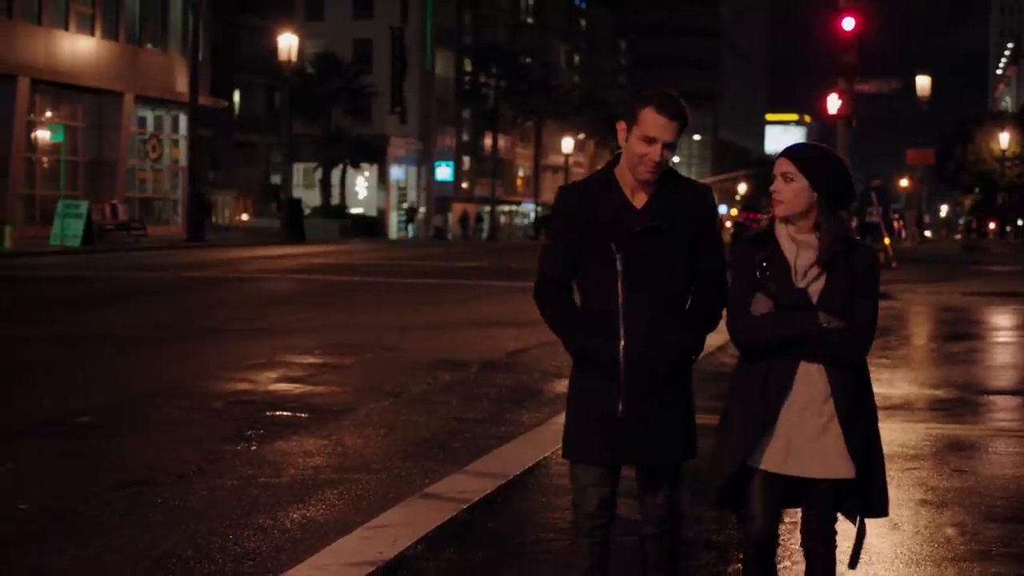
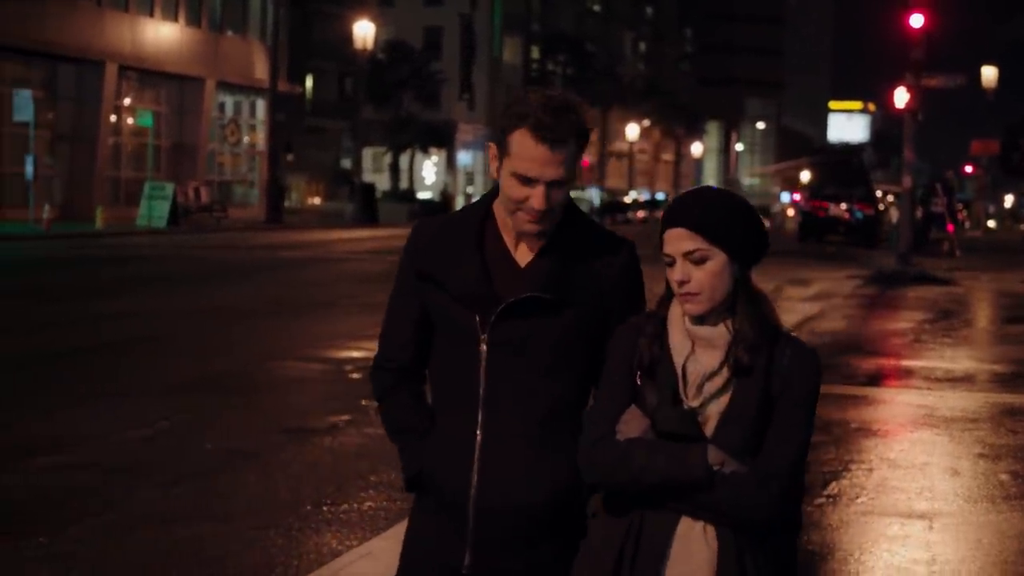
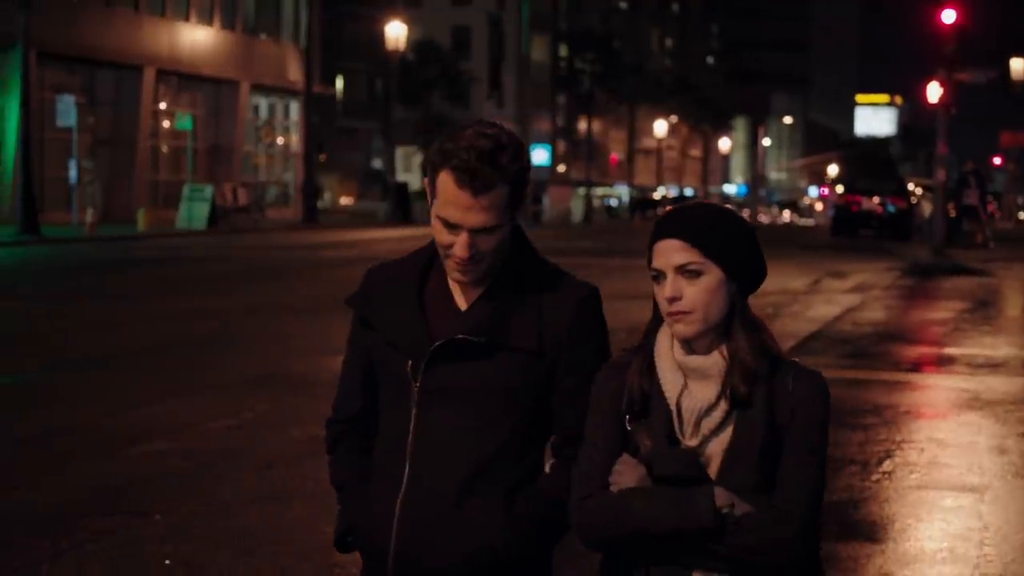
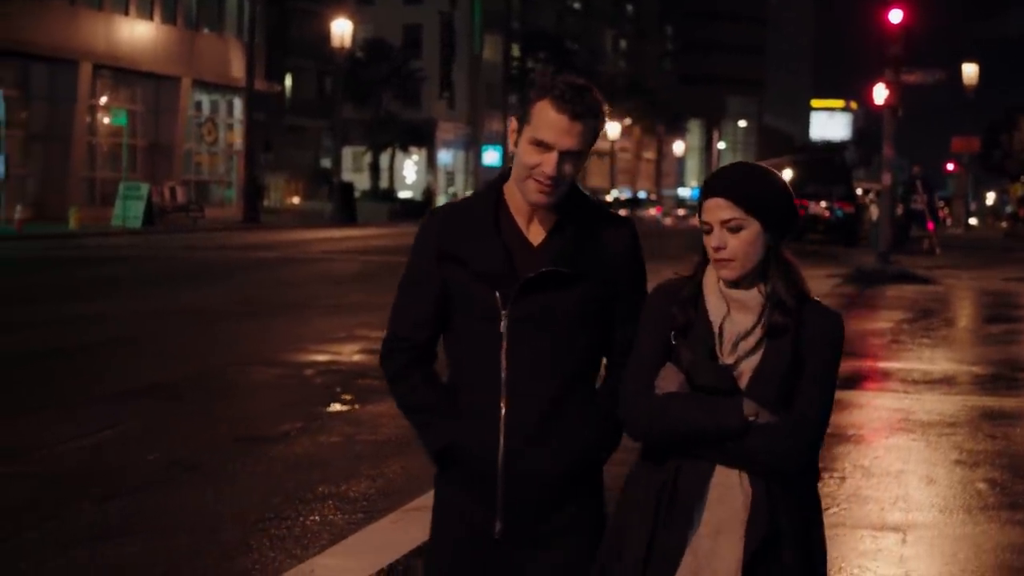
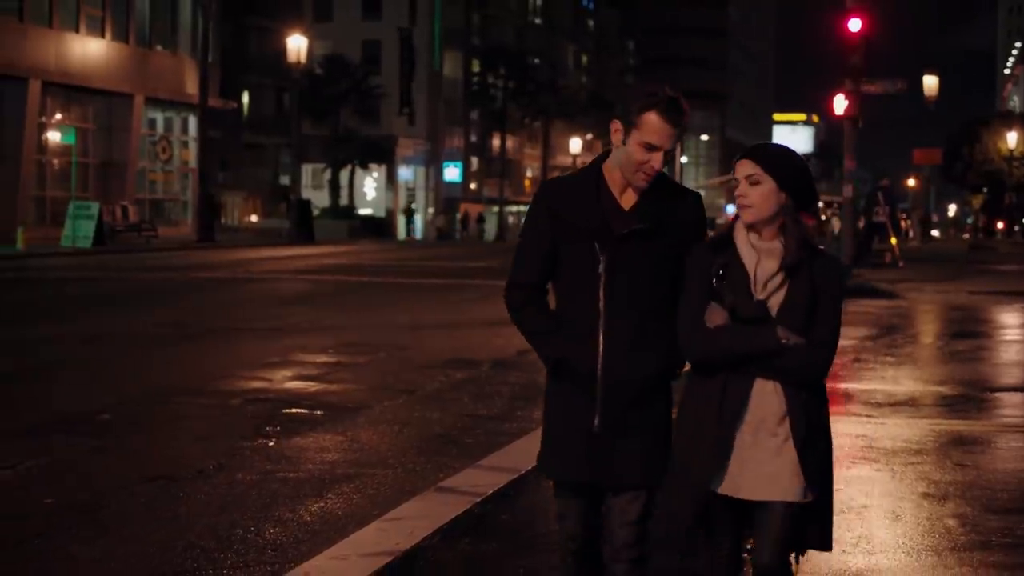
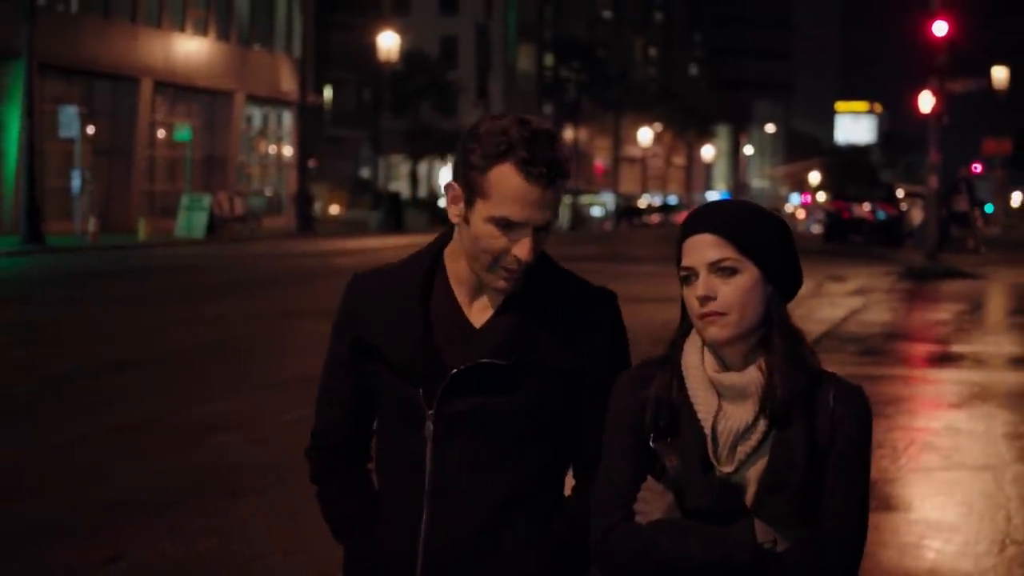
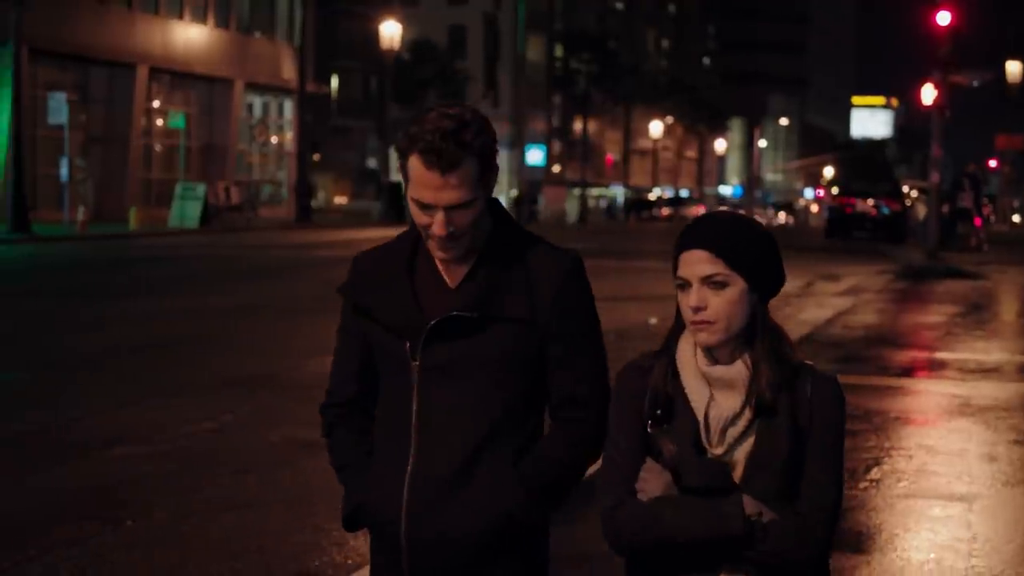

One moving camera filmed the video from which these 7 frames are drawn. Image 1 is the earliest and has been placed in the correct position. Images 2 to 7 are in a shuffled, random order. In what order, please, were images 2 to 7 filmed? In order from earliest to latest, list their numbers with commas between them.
5, 4, 2, 7, 3, 6
